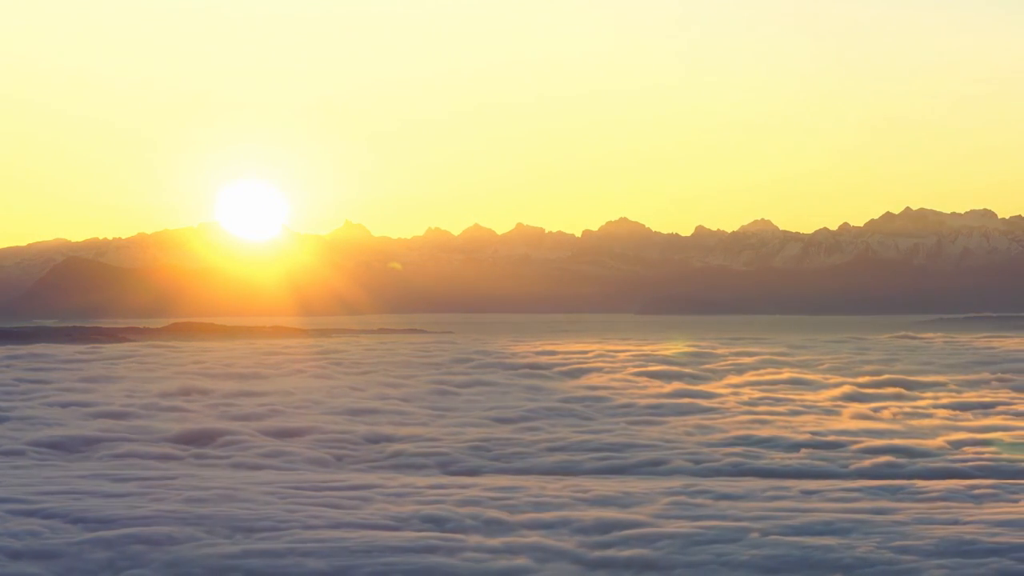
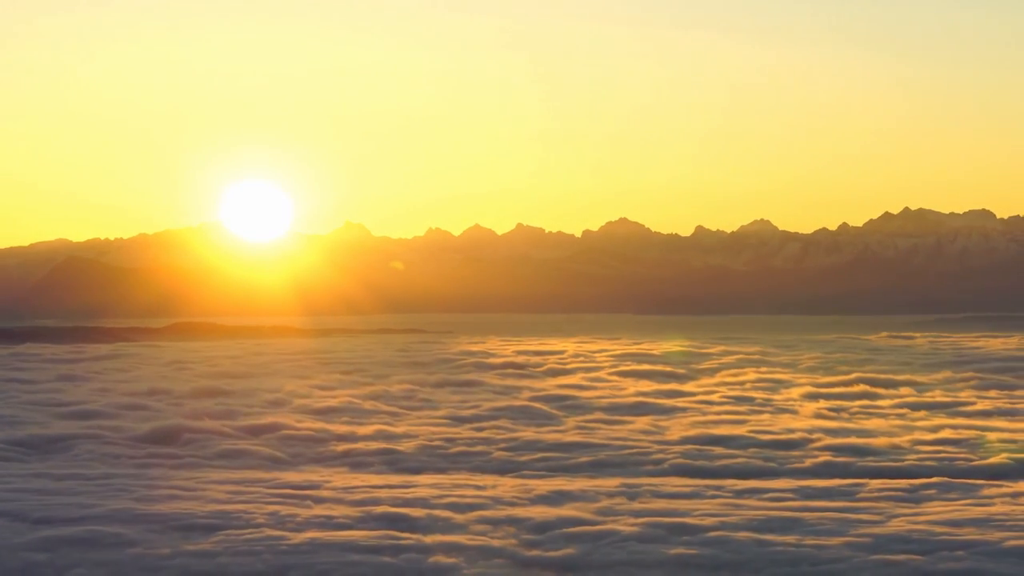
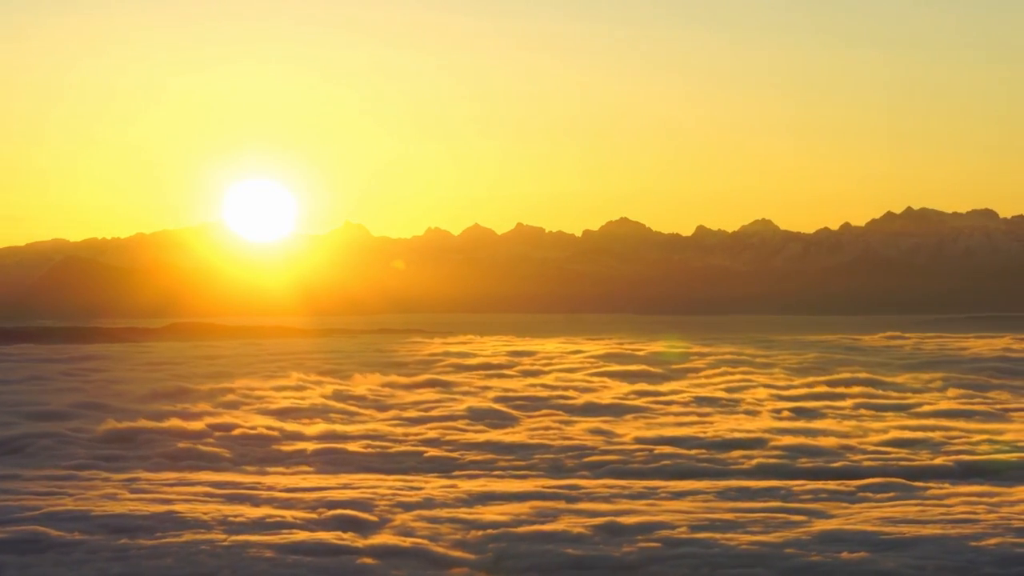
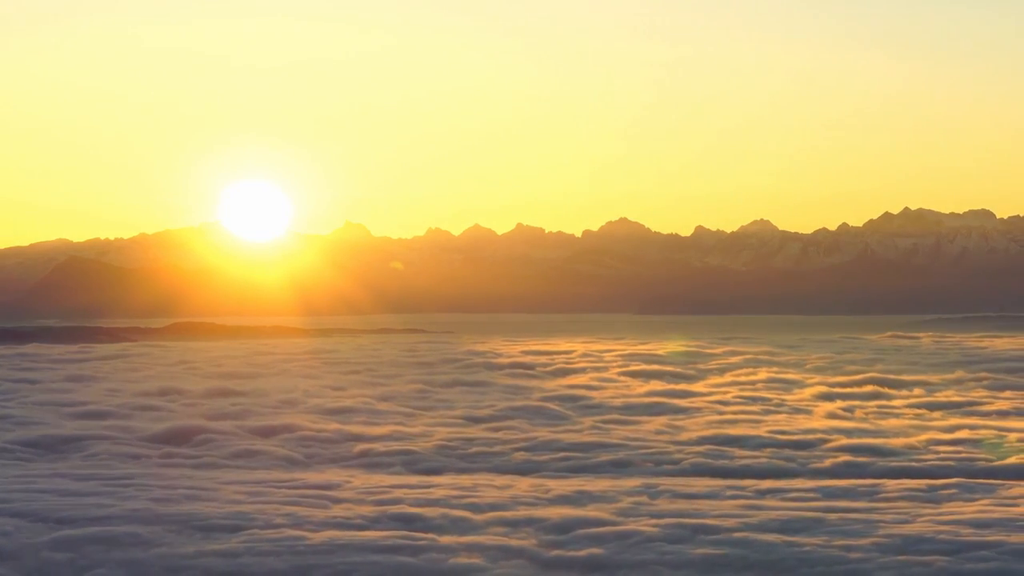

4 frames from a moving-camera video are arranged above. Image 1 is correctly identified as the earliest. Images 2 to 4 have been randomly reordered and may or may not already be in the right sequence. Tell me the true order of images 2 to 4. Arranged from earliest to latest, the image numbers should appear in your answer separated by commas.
4, 2, 3
